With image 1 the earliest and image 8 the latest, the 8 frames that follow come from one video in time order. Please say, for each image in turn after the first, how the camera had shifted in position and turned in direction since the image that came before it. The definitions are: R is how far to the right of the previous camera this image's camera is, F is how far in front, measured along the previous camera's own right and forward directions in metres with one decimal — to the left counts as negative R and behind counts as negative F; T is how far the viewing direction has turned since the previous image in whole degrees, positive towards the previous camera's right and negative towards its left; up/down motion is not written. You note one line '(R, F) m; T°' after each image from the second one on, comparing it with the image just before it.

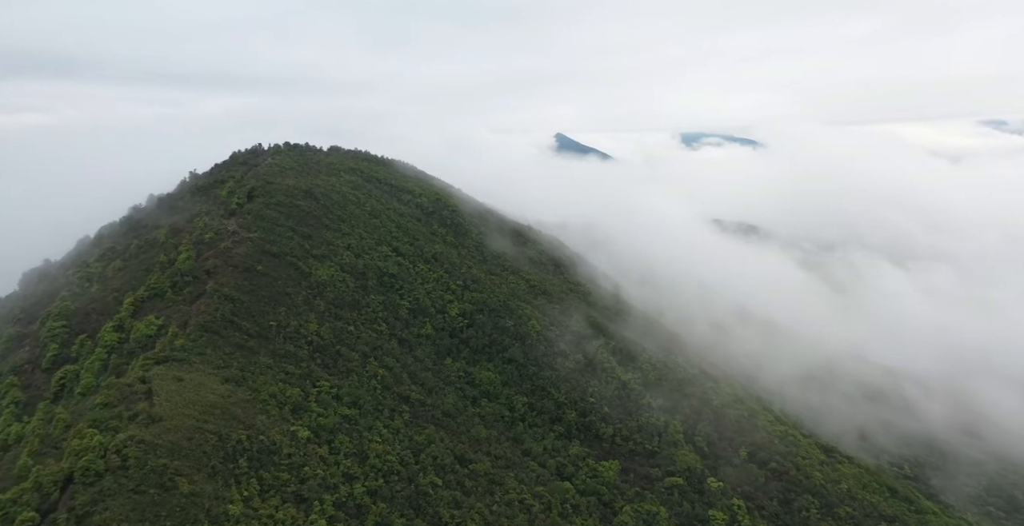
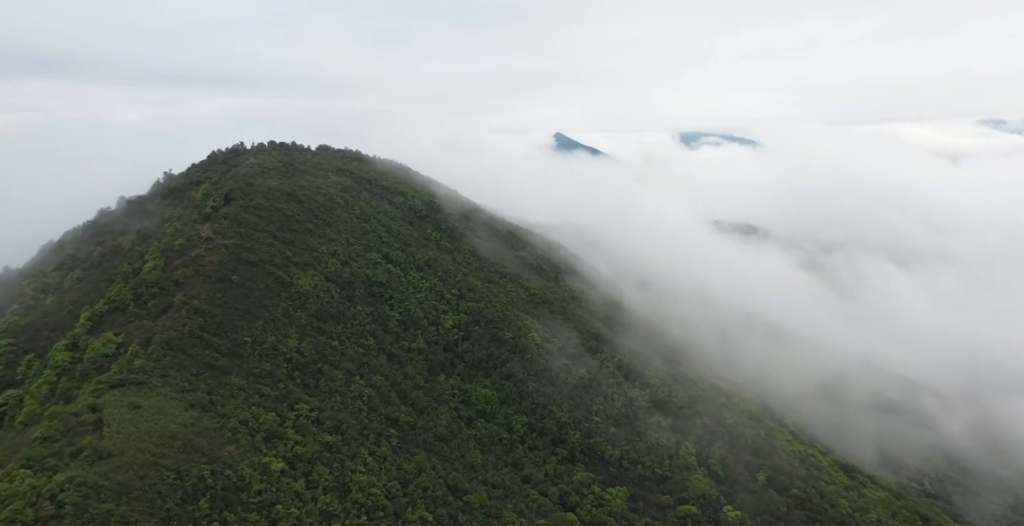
(+0.1, +4.3) m; 0°
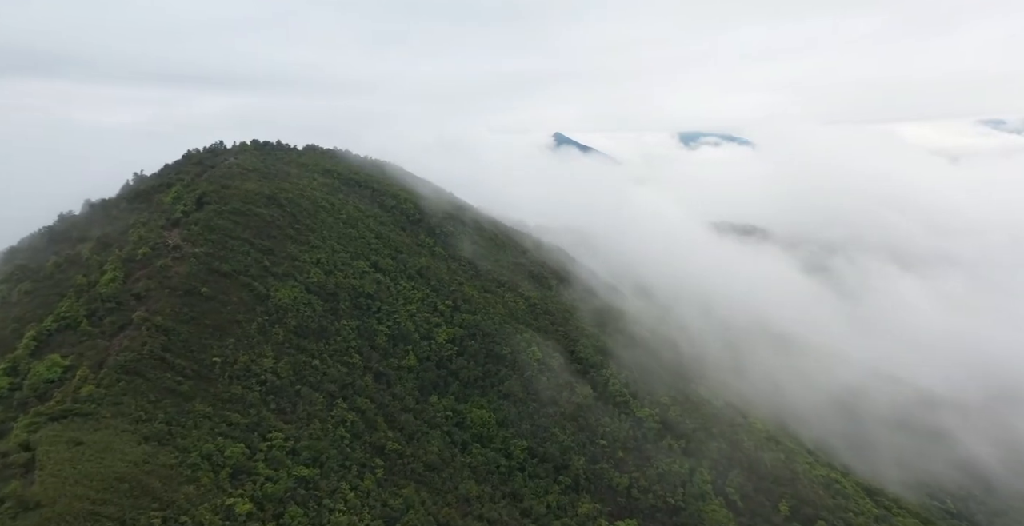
(+0.1, +4.4) m; 0°
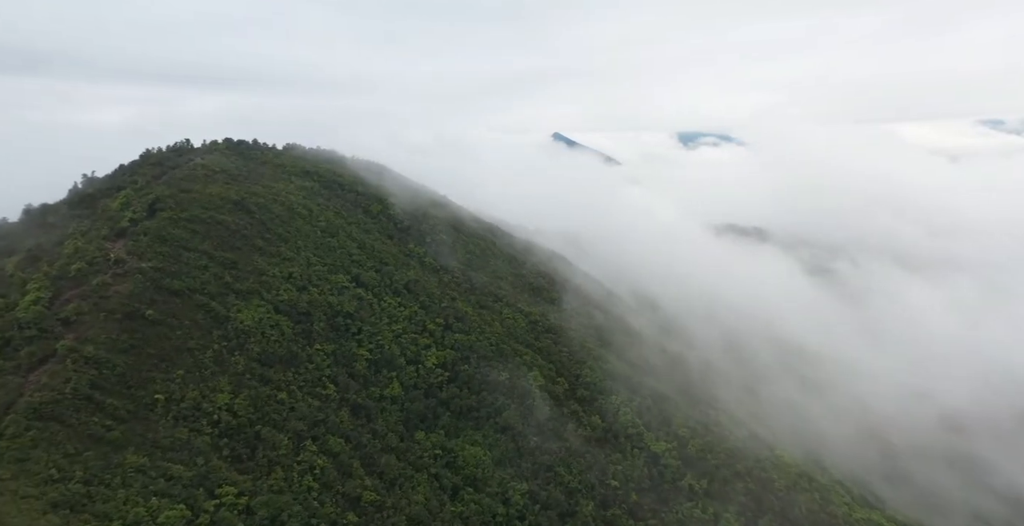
(+0.1, +6.2) m; 0°
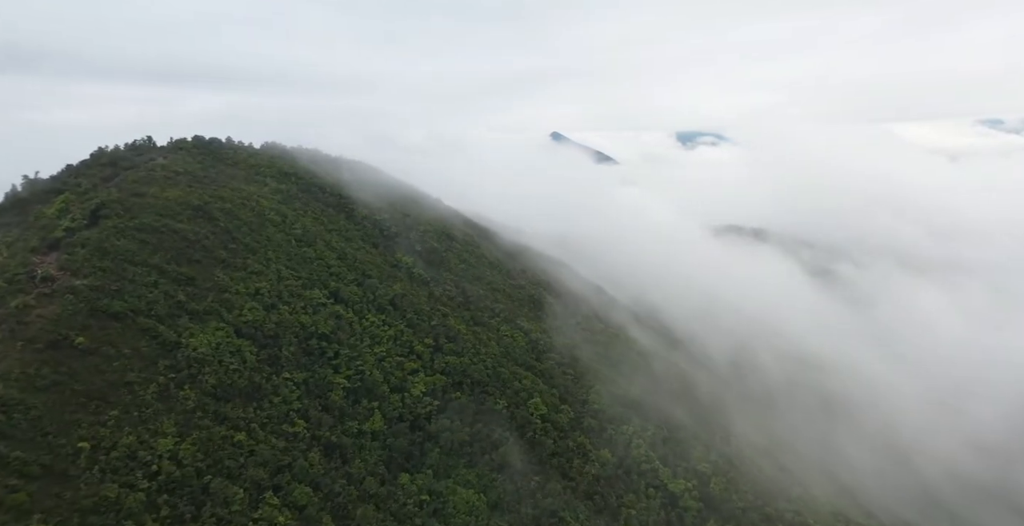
(+0.1, +5.6) m; 0°
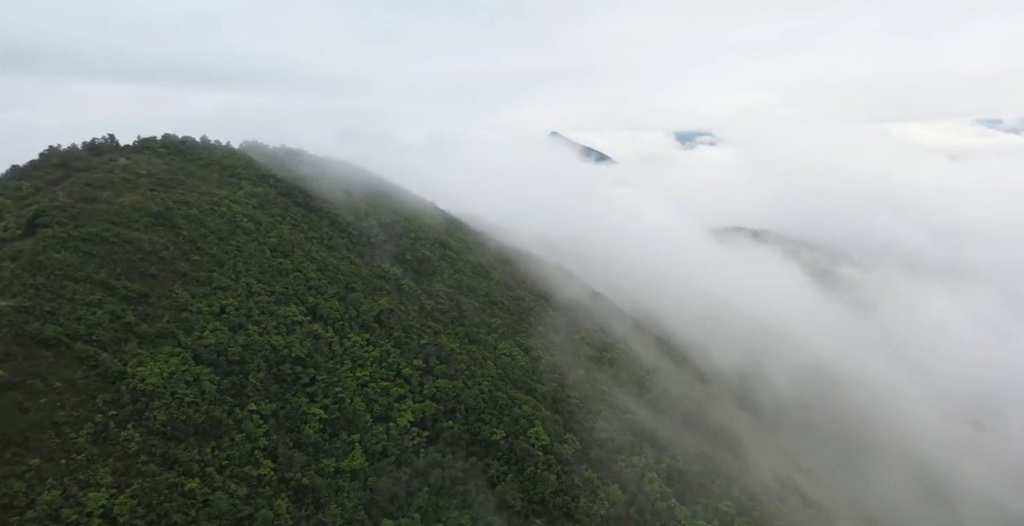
(+0.1, +4.6) m; 0°
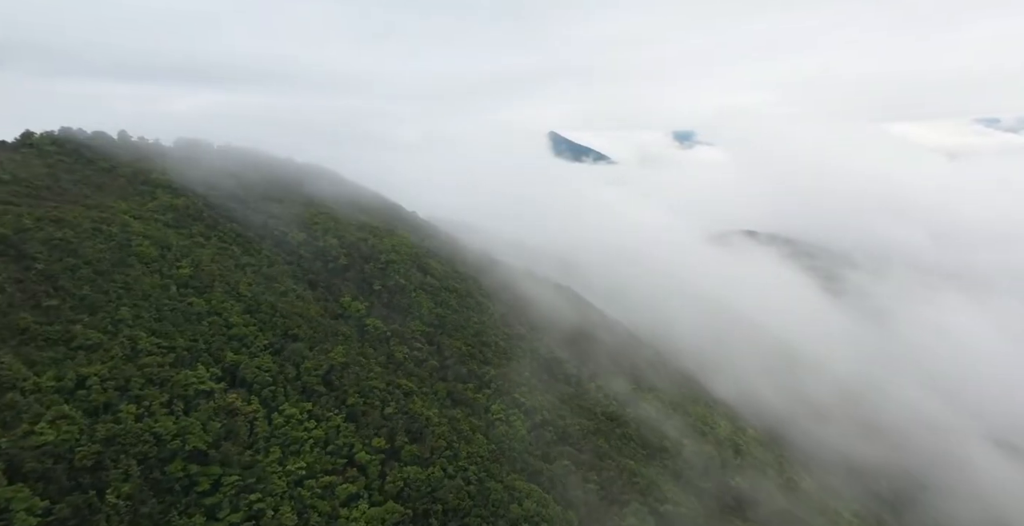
(+0.1, +11.1) m; 0°
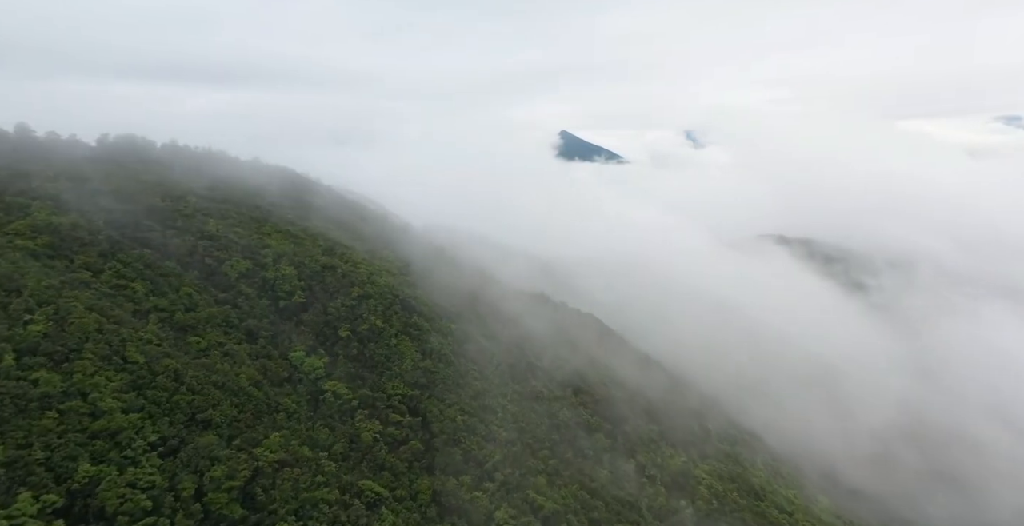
(0.0, +10.4) m; -1°
